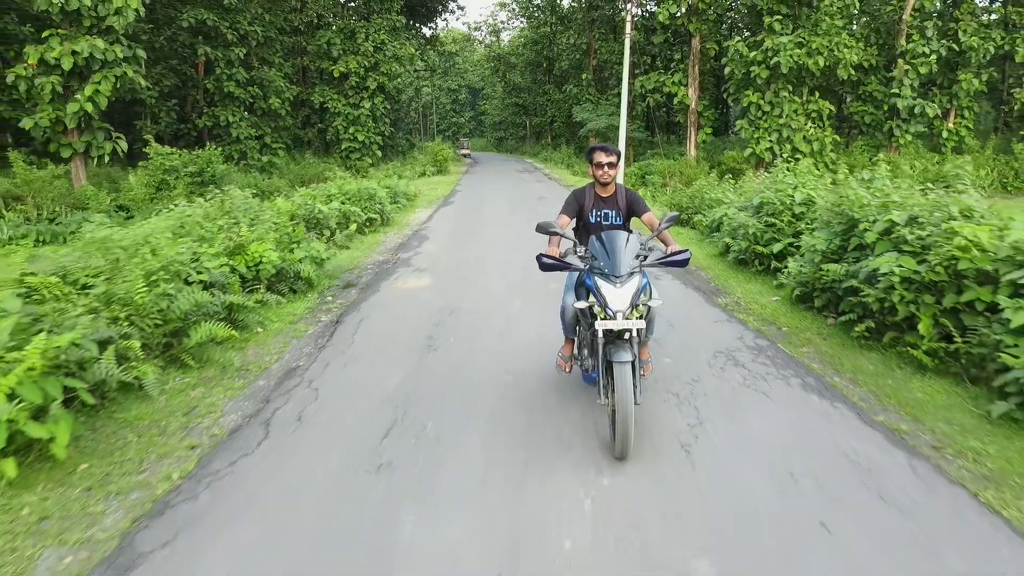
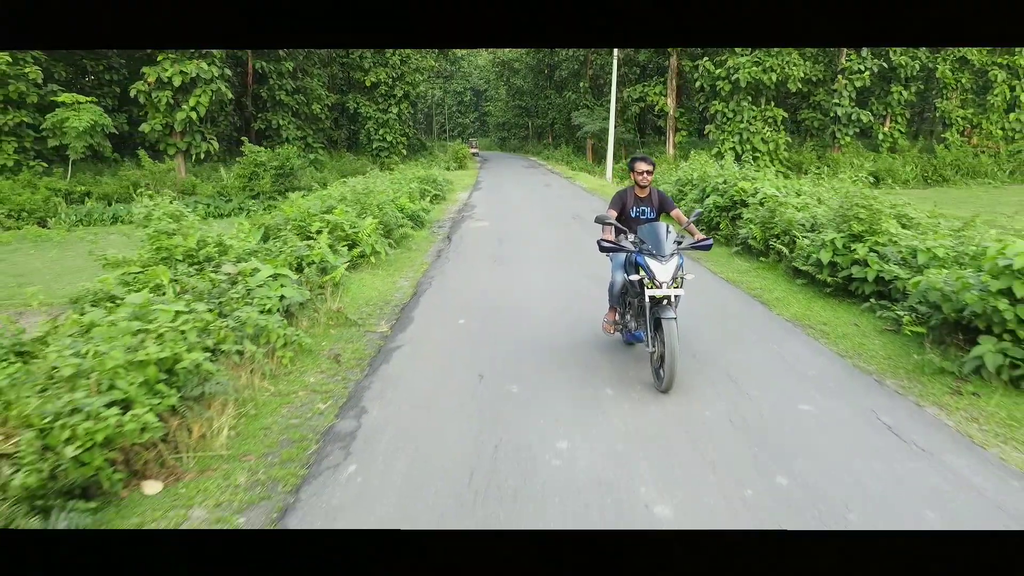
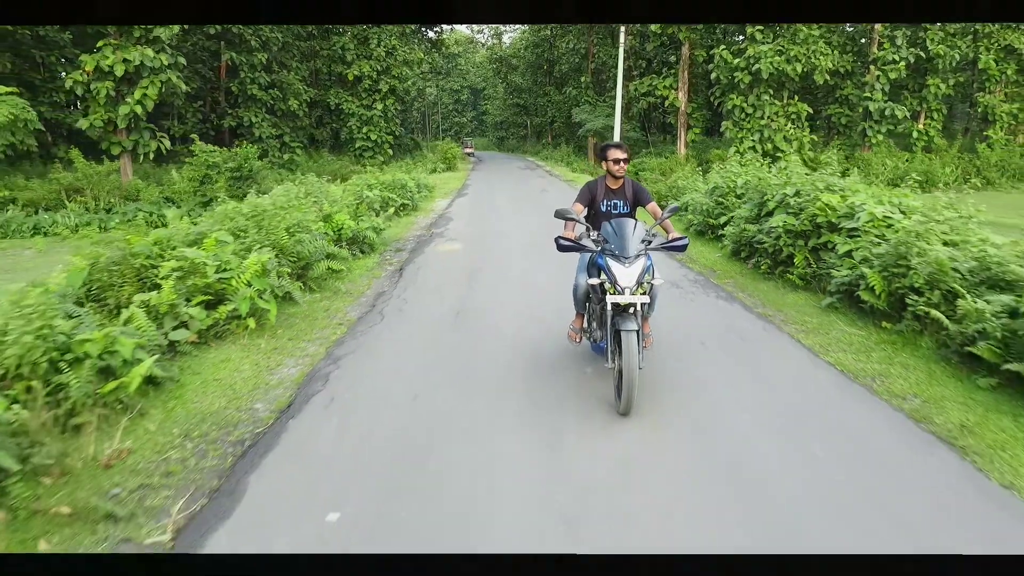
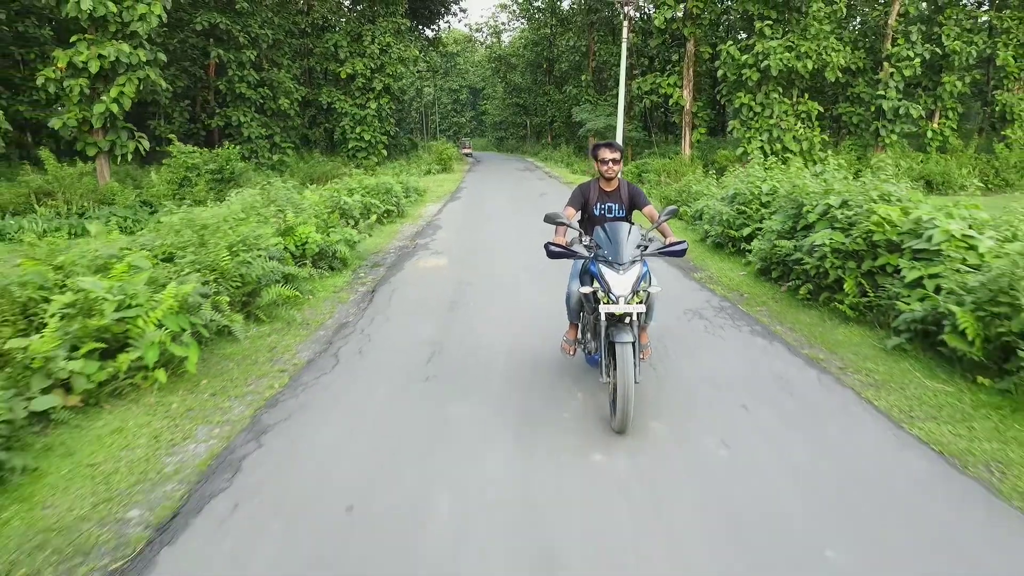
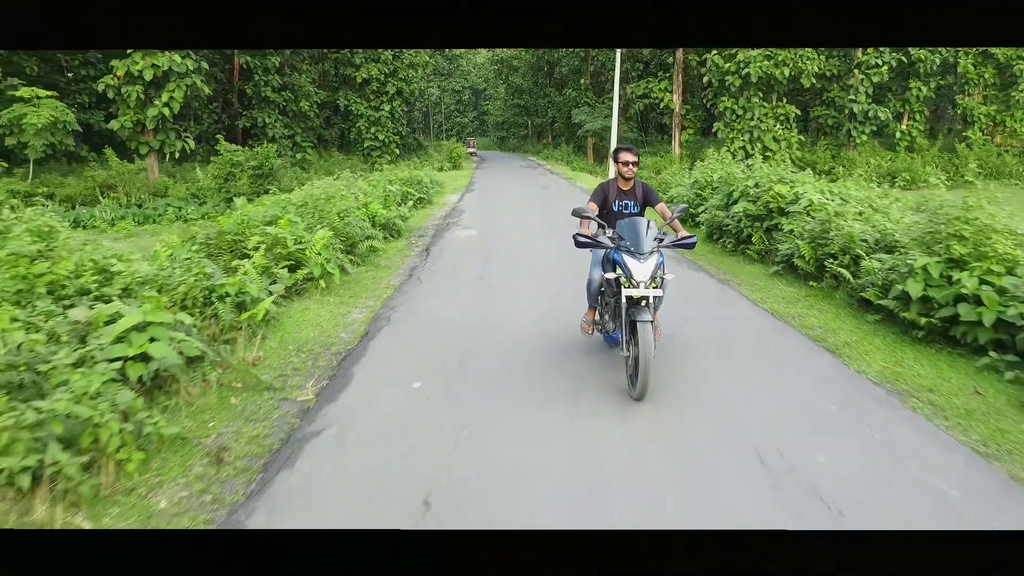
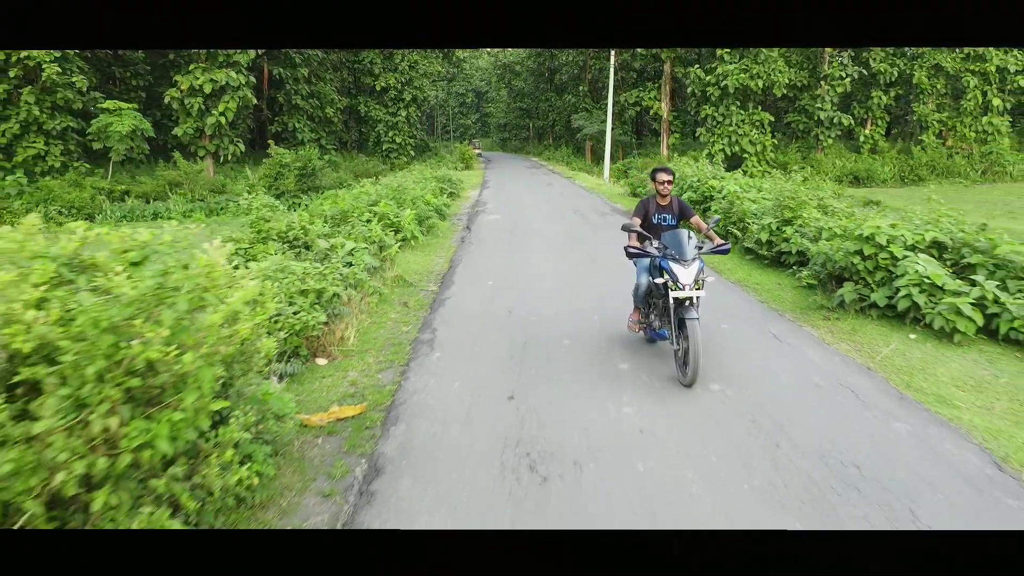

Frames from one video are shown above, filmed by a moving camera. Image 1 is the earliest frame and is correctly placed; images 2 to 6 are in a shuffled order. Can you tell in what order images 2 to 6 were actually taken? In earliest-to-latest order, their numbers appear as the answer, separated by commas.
4, 3, 5, 2, 6
